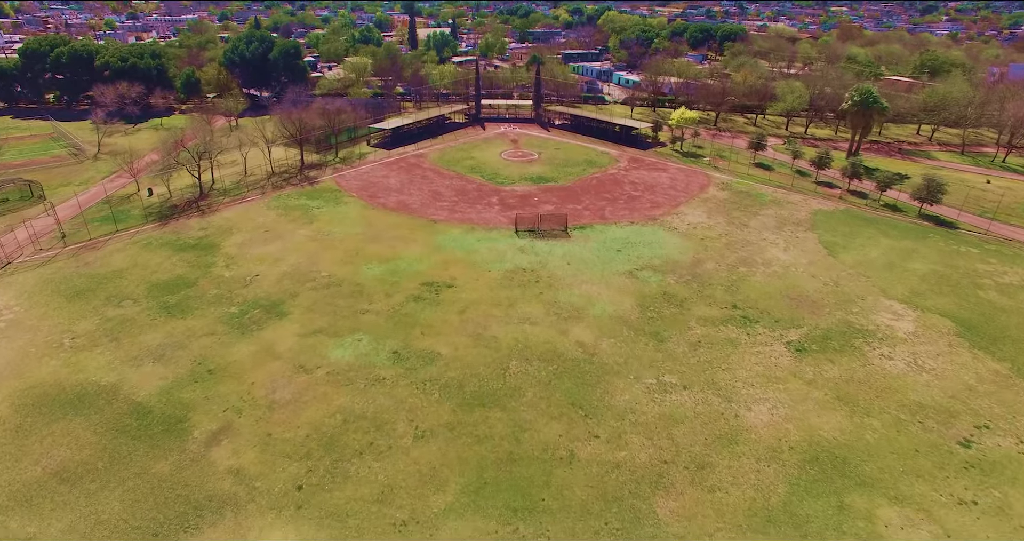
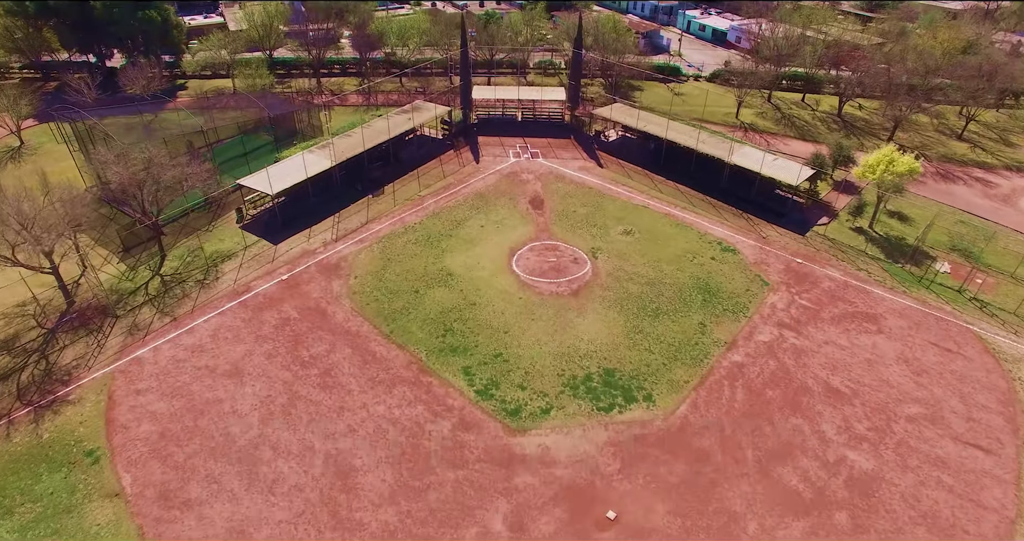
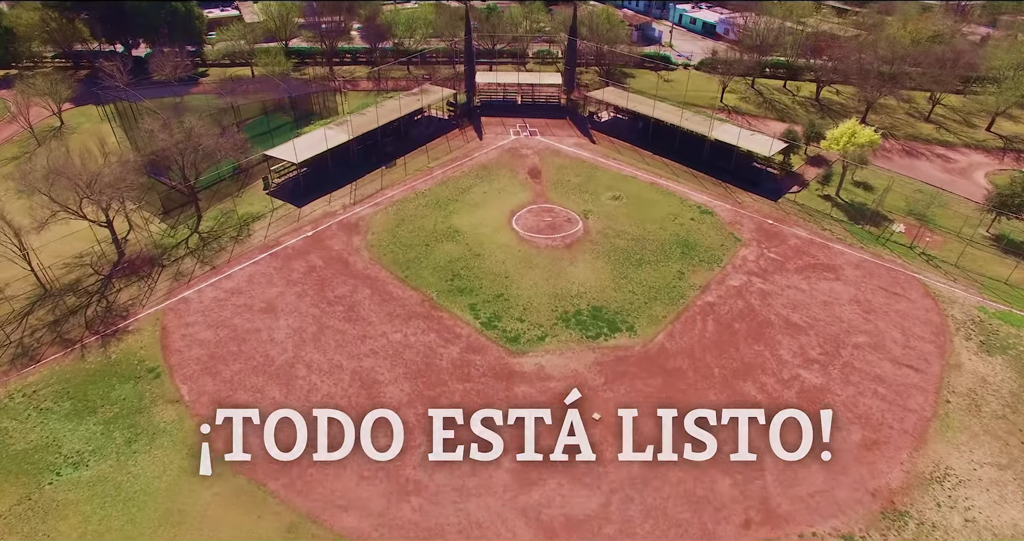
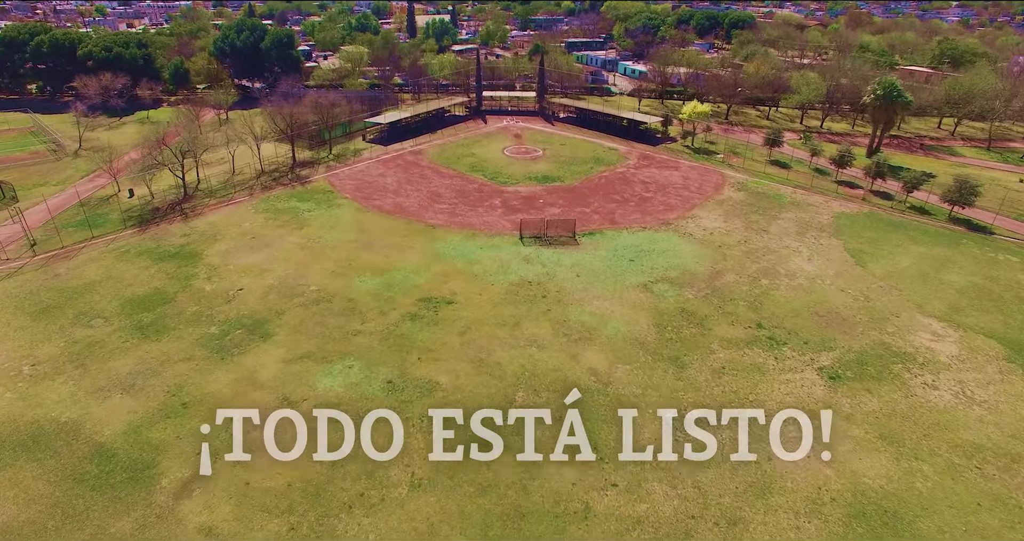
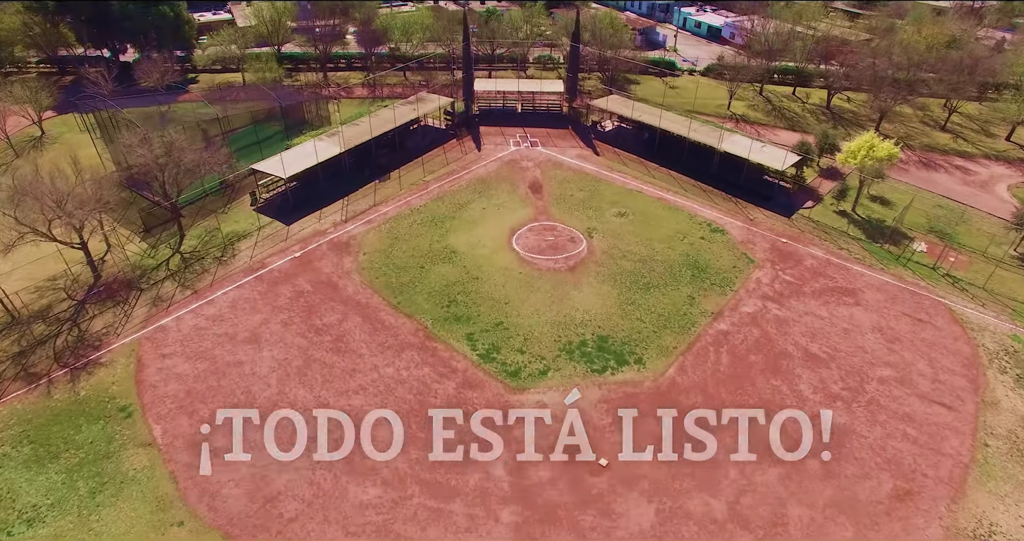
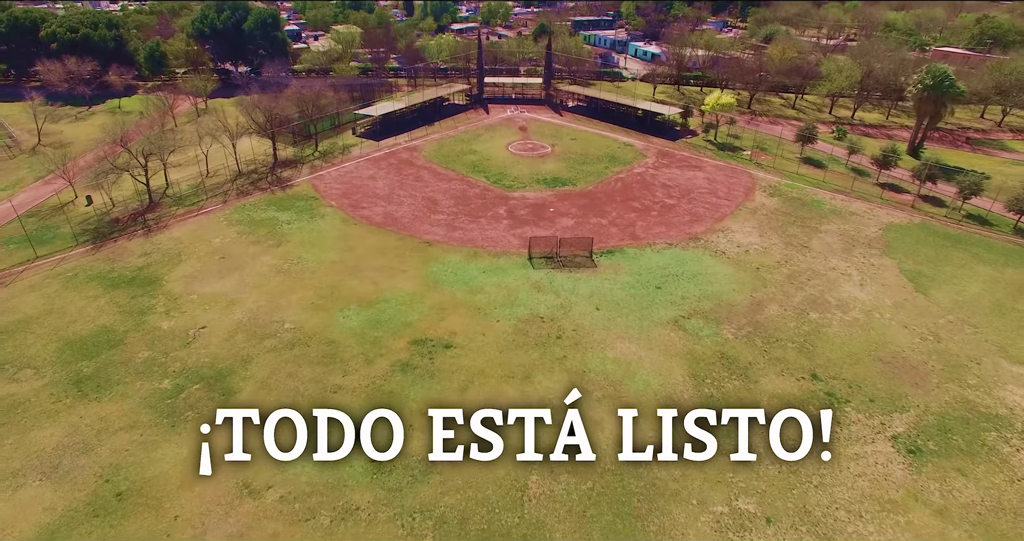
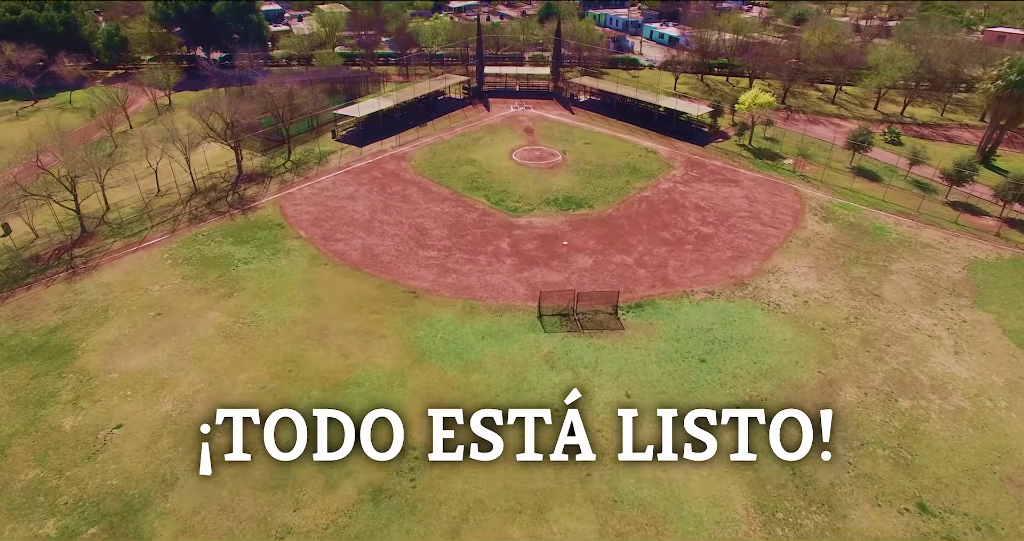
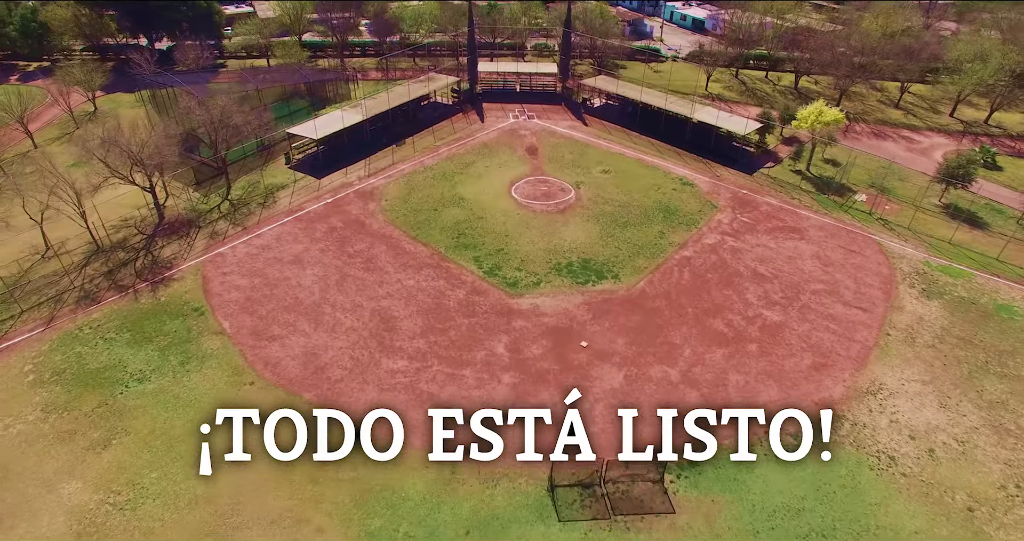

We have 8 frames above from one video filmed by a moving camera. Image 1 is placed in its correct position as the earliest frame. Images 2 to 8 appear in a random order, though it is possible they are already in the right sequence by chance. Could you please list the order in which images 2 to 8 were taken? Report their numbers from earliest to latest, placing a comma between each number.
4, 6, 7, 8, 3, 5, 2
